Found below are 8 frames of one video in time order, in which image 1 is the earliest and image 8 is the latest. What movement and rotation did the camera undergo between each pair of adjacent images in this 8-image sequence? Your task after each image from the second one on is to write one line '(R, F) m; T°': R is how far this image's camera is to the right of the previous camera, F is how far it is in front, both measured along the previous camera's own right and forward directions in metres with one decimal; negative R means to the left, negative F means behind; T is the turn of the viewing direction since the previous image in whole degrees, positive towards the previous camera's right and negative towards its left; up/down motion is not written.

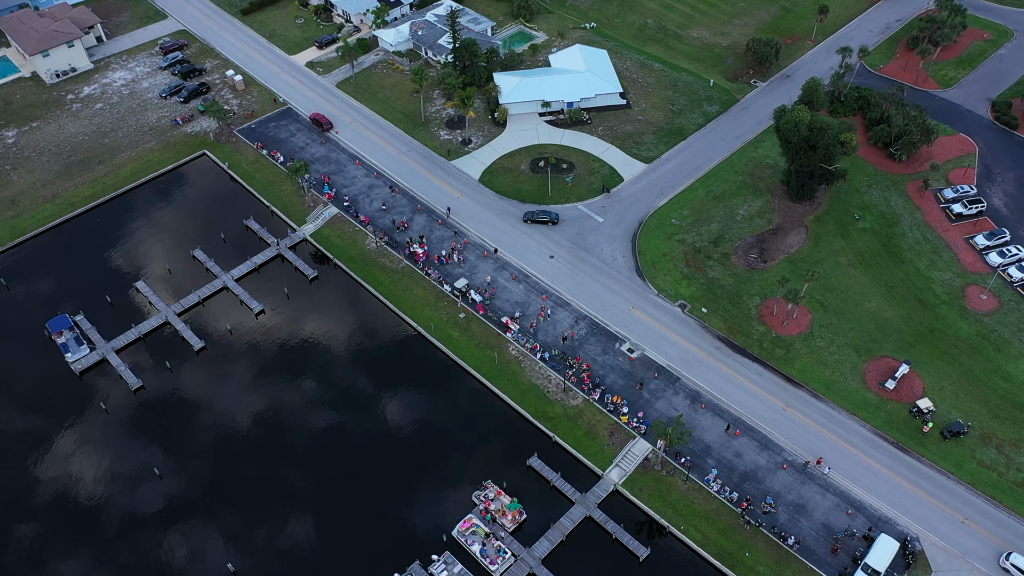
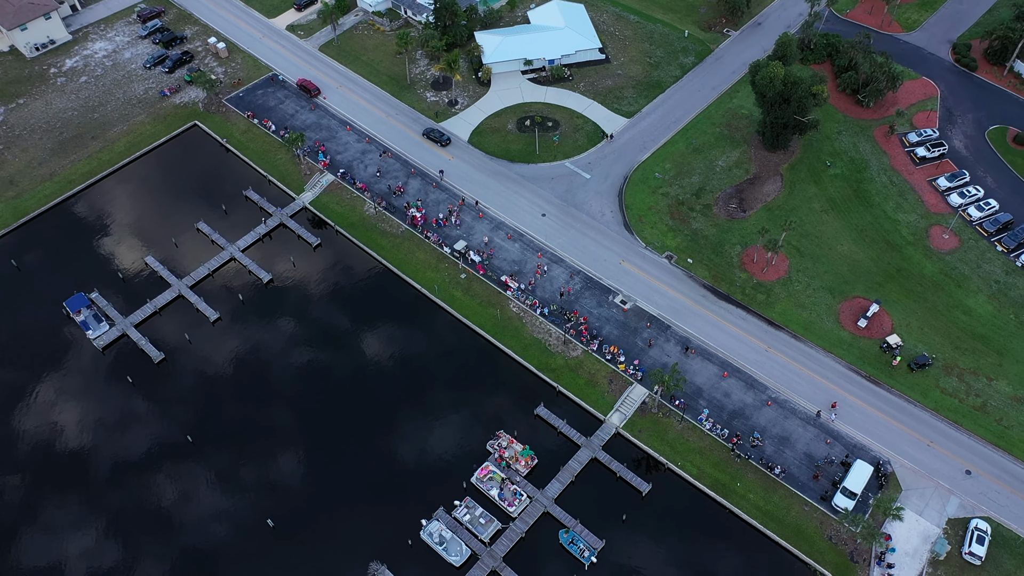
(-3.1, -5.0) m; +2°
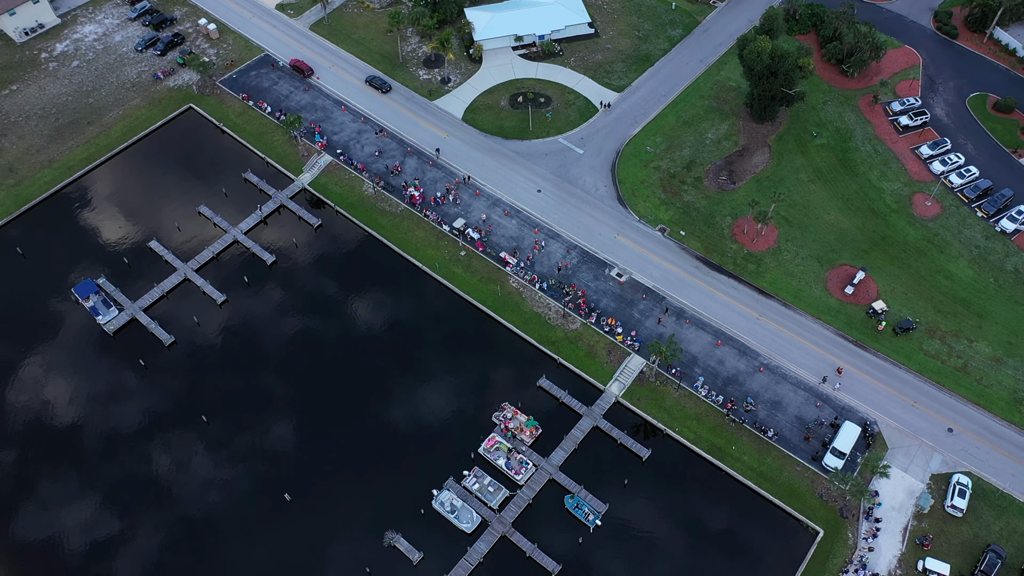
(-1.5, -2.6) m; +1°
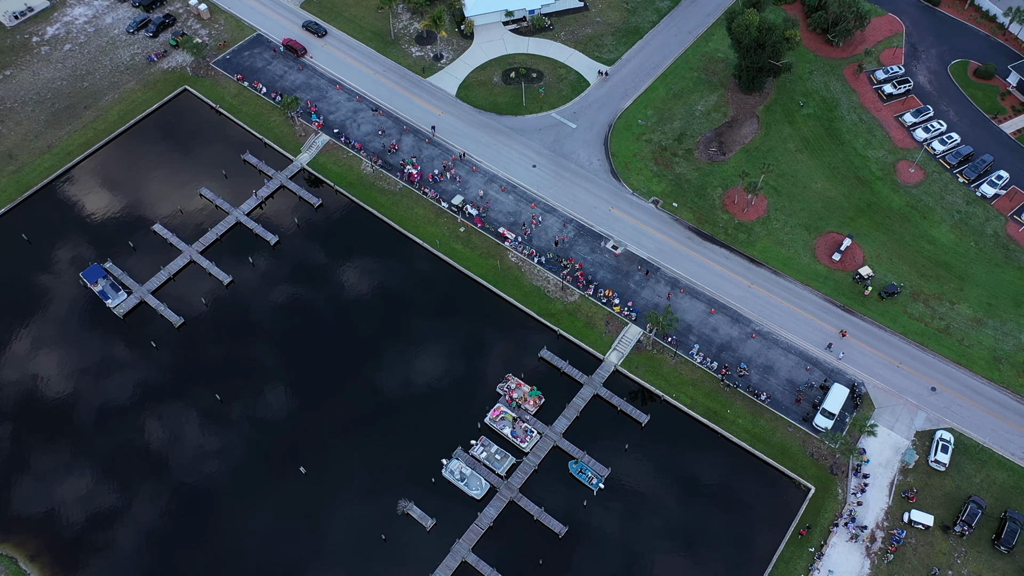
(-1.5, -2.7) m; +1°
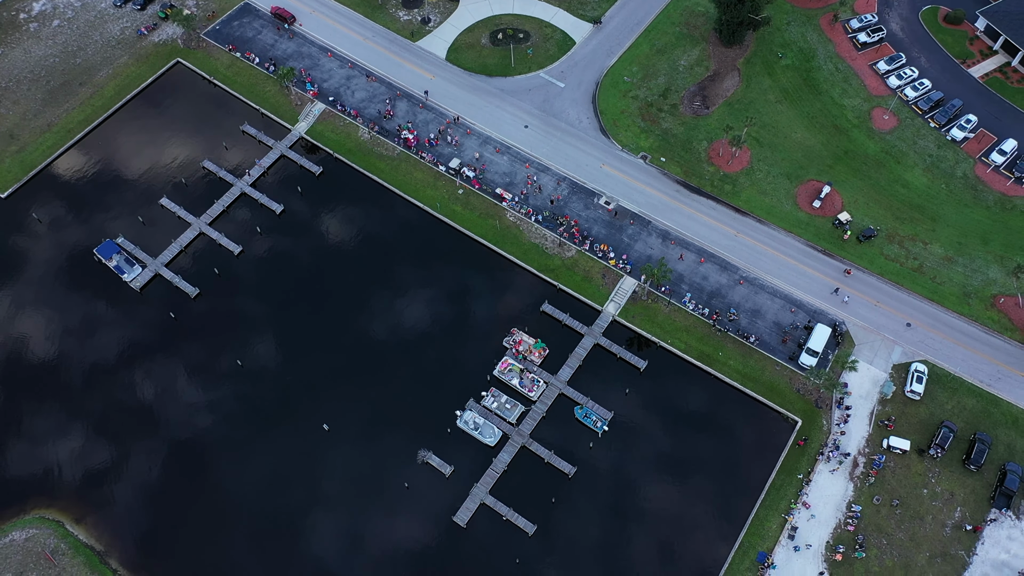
(-2.4, -4.7) m; +1°
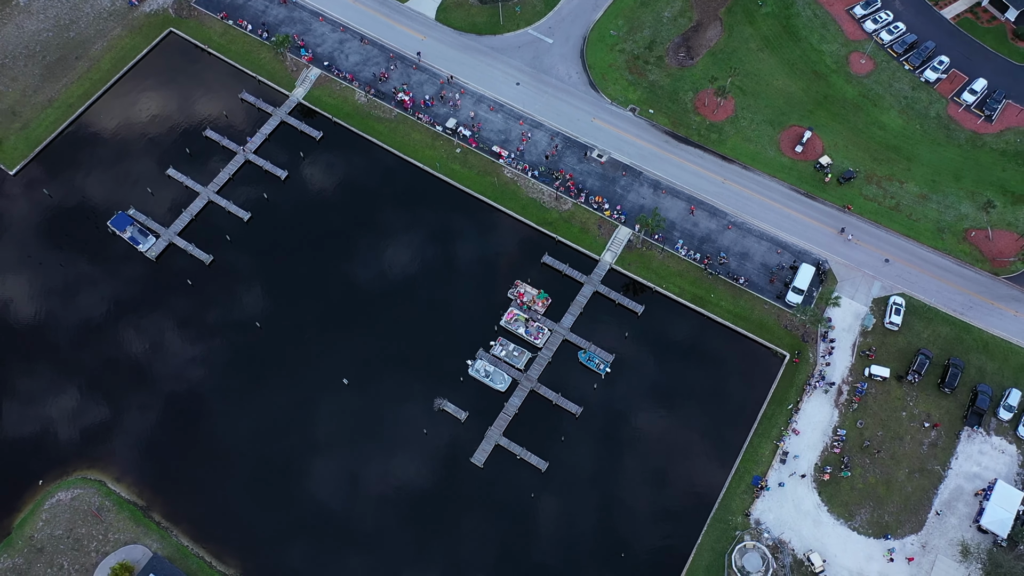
(-2.3, -4.8) m; +1°
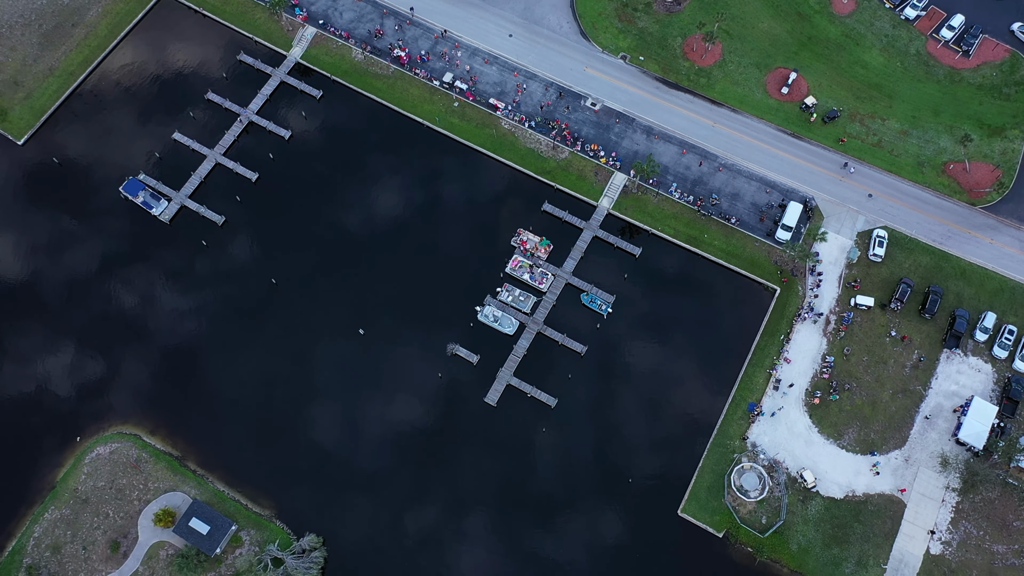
(-2.1, -4.6) m; +1°
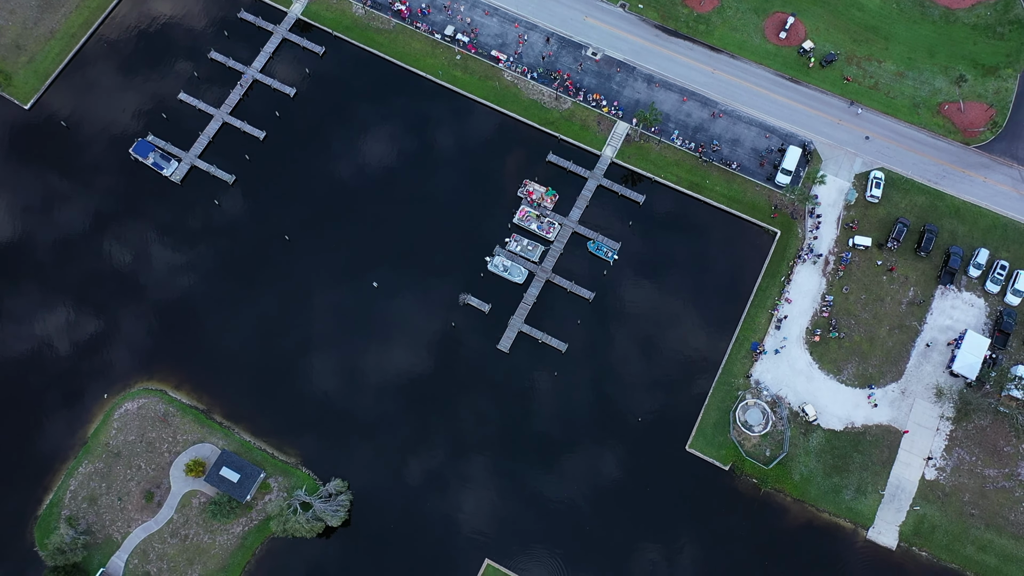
(-2.0, -2.8) m; 0°
